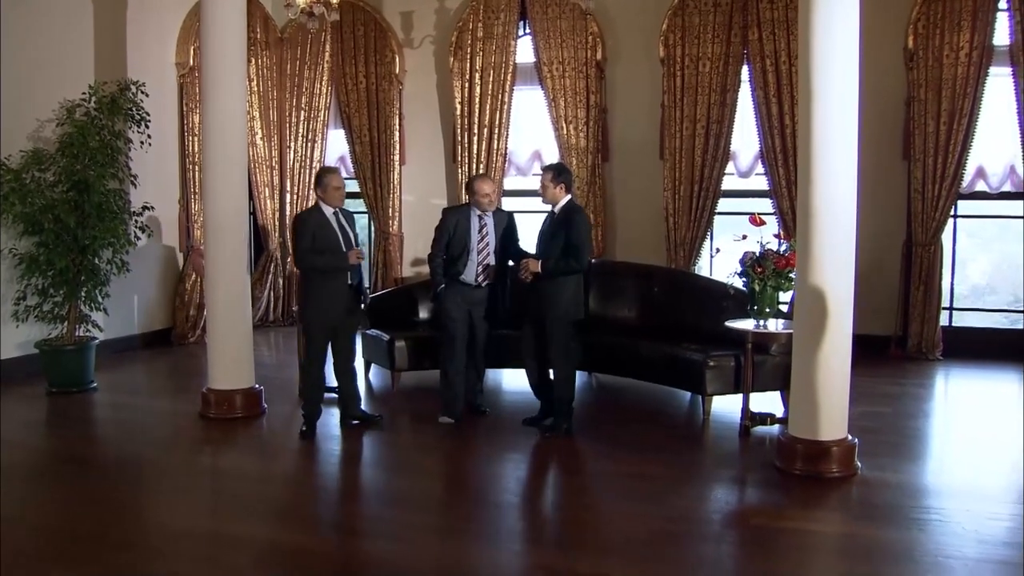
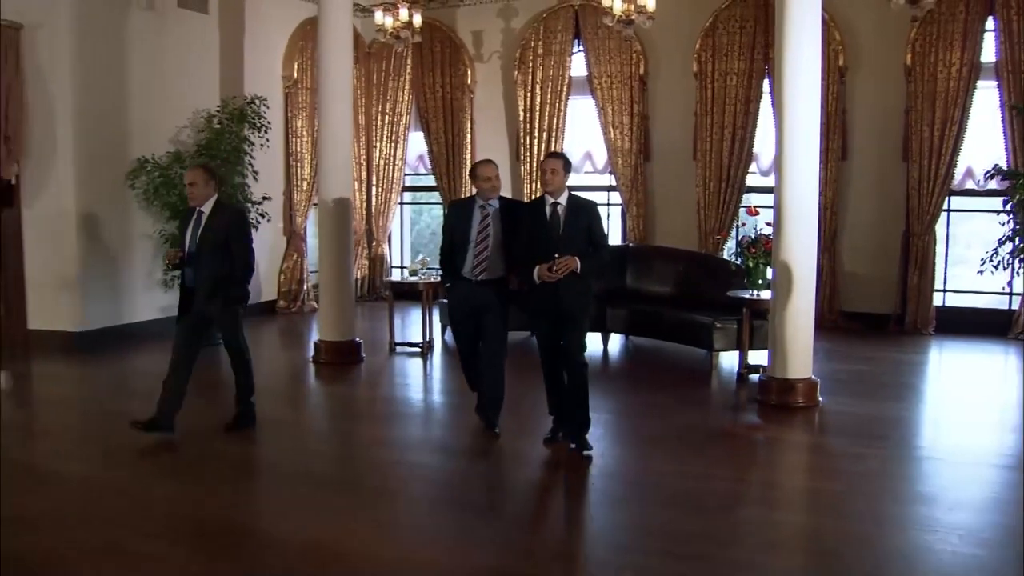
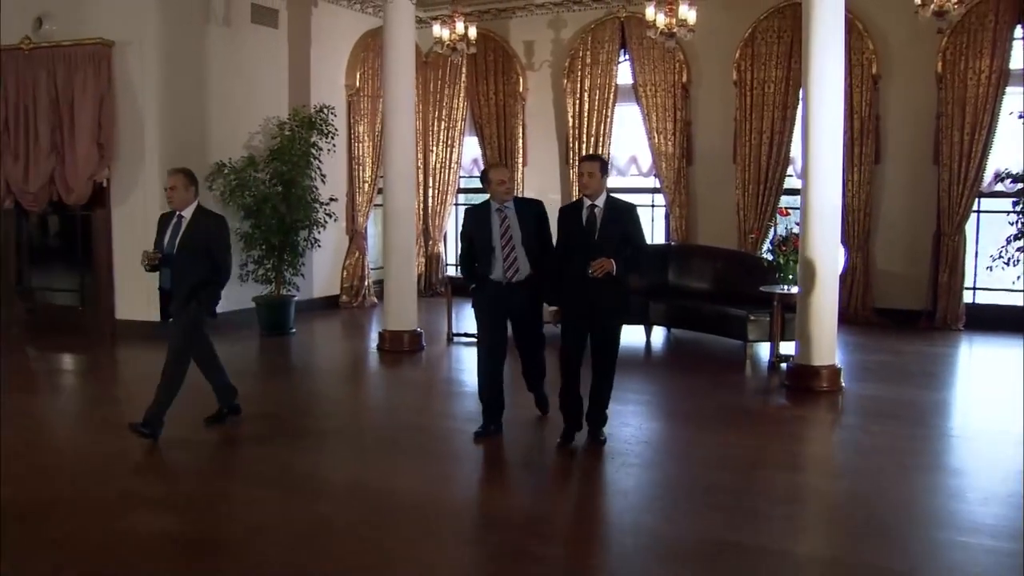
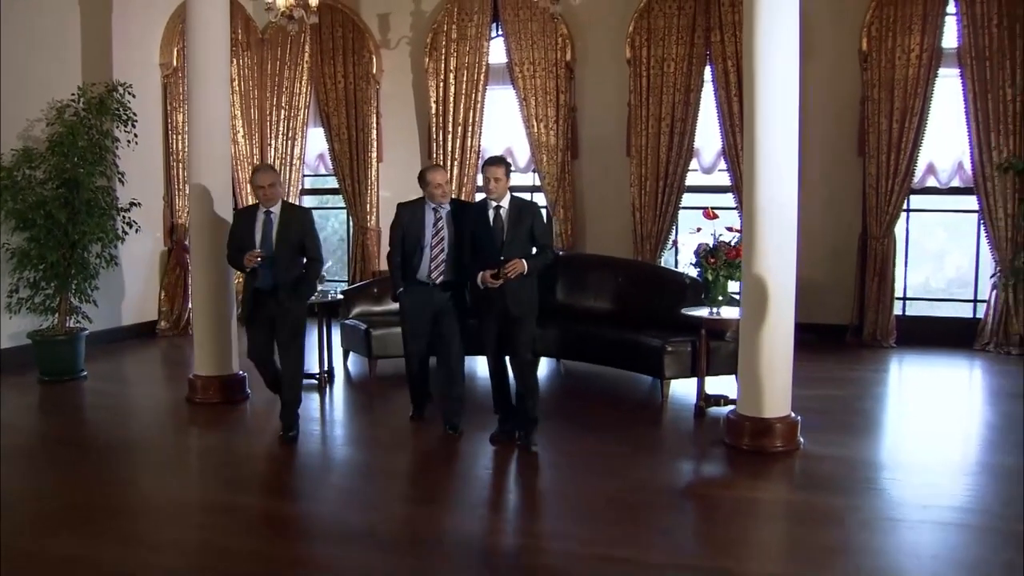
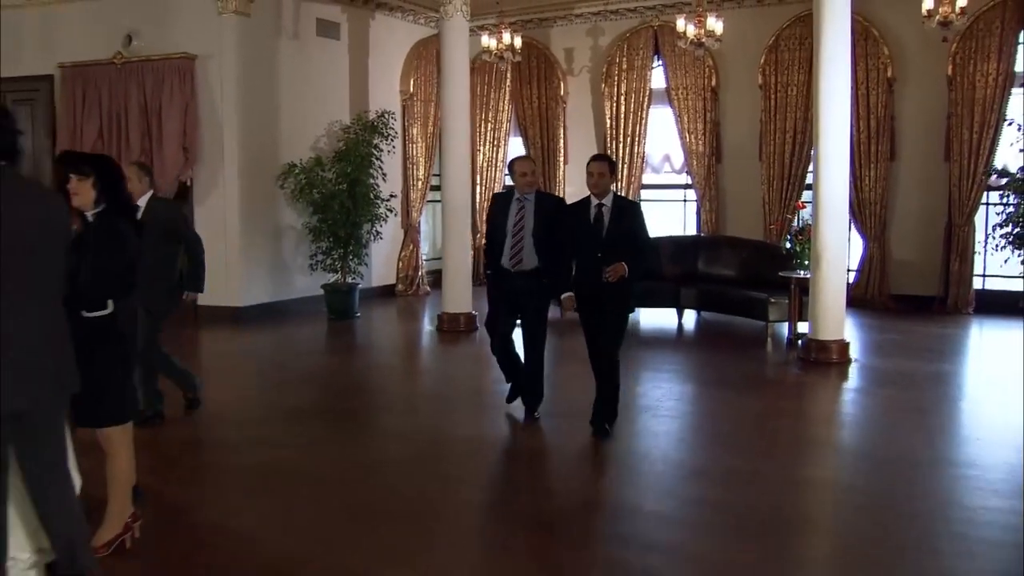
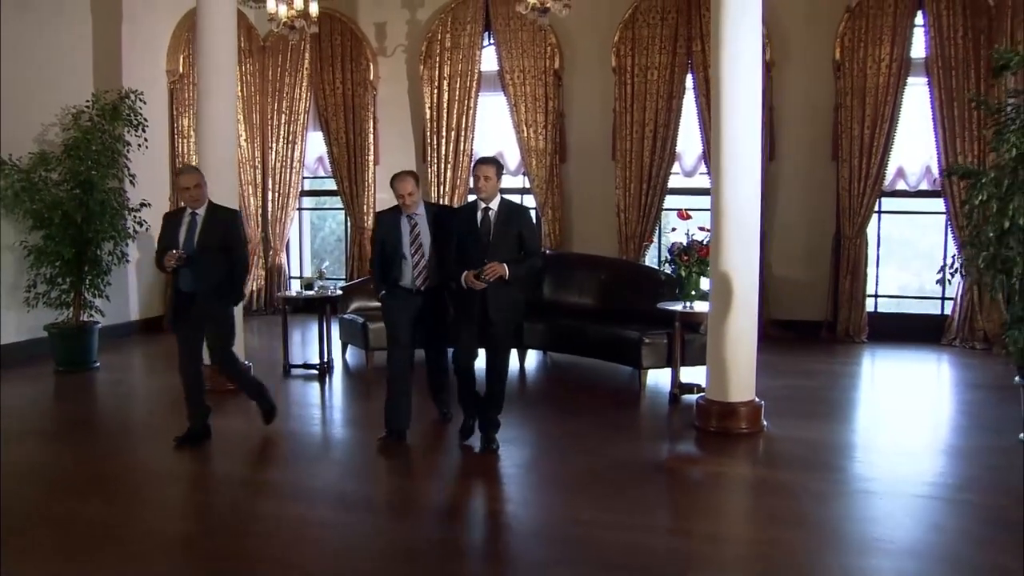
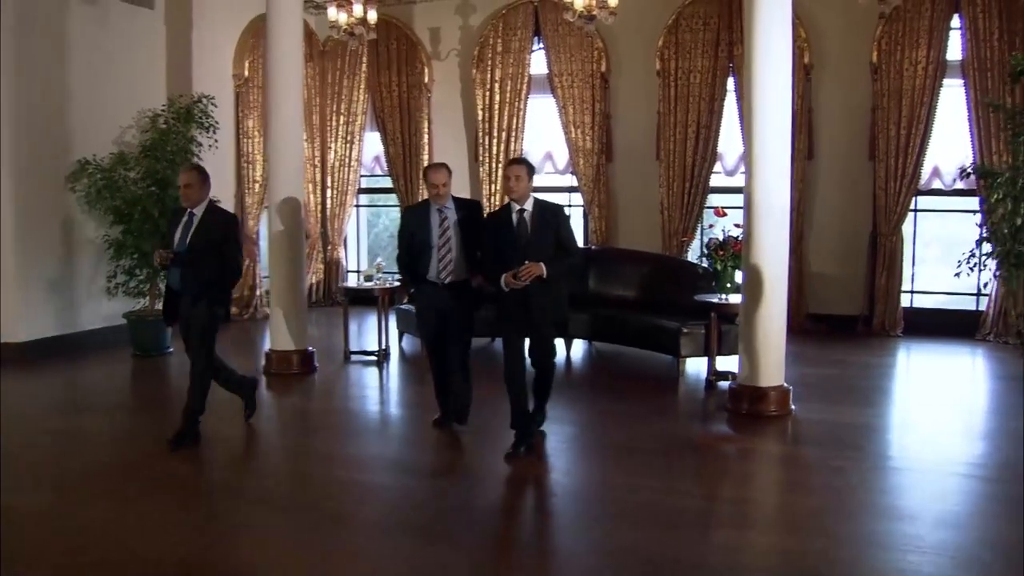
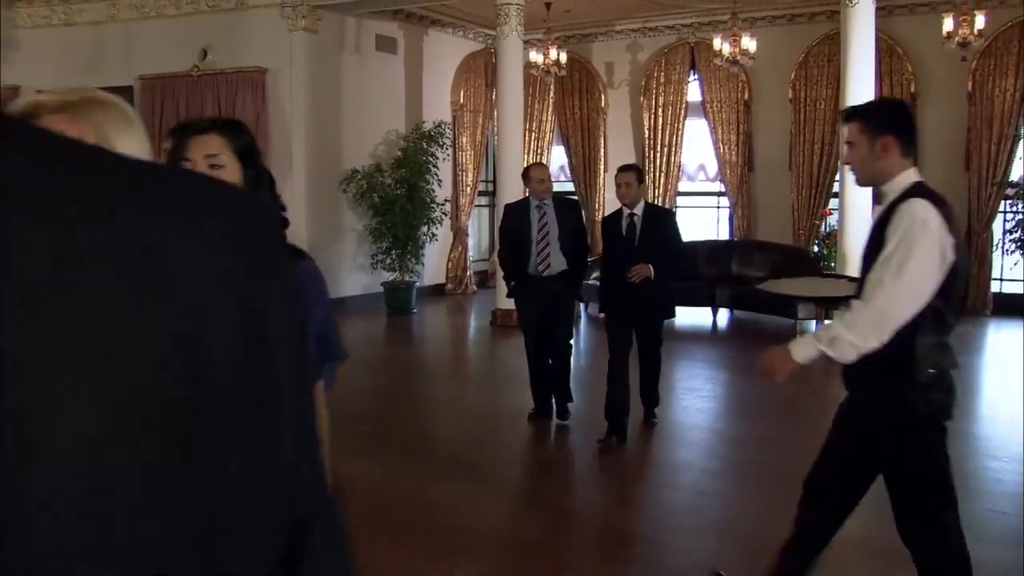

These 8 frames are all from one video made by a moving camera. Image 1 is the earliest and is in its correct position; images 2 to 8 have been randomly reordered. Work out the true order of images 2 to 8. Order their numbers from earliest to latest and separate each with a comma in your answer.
4, 6, 7, 2, 3, 5, 8
